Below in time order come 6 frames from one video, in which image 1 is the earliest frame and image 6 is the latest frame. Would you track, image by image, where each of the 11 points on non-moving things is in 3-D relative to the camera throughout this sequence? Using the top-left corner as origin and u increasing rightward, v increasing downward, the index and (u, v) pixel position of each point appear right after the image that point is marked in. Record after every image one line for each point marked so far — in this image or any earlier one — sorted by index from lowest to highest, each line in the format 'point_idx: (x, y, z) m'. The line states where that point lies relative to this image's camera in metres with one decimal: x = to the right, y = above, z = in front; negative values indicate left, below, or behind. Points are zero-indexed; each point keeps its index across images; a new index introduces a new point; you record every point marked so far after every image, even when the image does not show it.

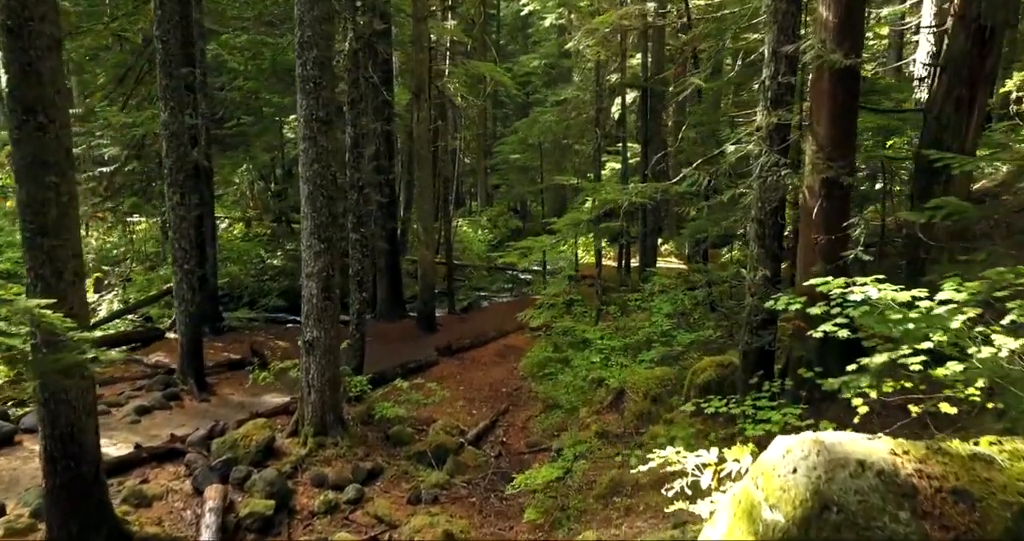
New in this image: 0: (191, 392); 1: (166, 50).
0: (-5.7, -2.2, +10.9) m
1: (-5.8, +3.7, +10.2) m
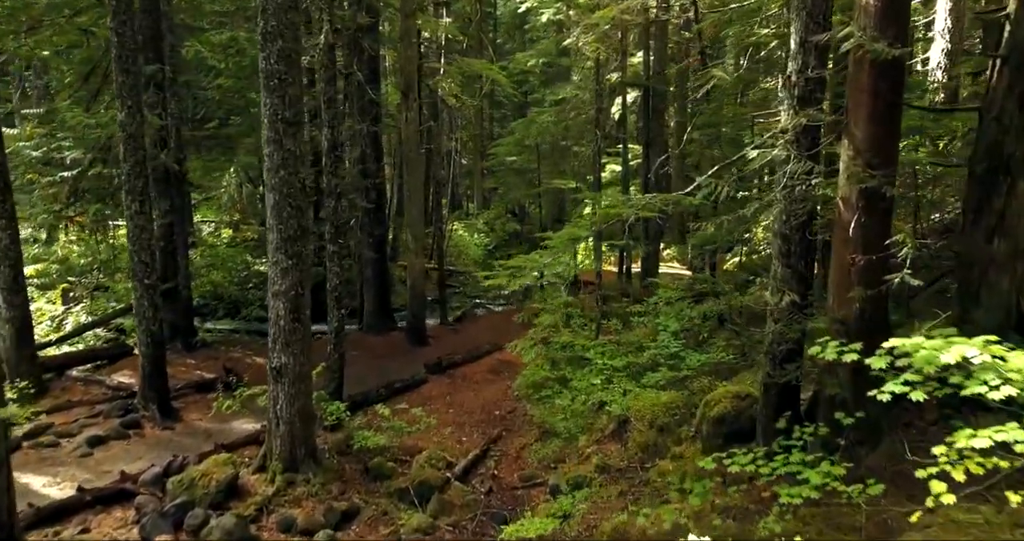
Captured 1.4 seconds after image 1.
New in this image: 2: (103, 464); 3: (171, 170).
0: (-5.8, -2.4, +10.0) m
1: (-5.9, +3.4, +9.3) m
2: (-5.7, -2.7, +8.6) m
3: (-6.9, +2.0, +12.6) m
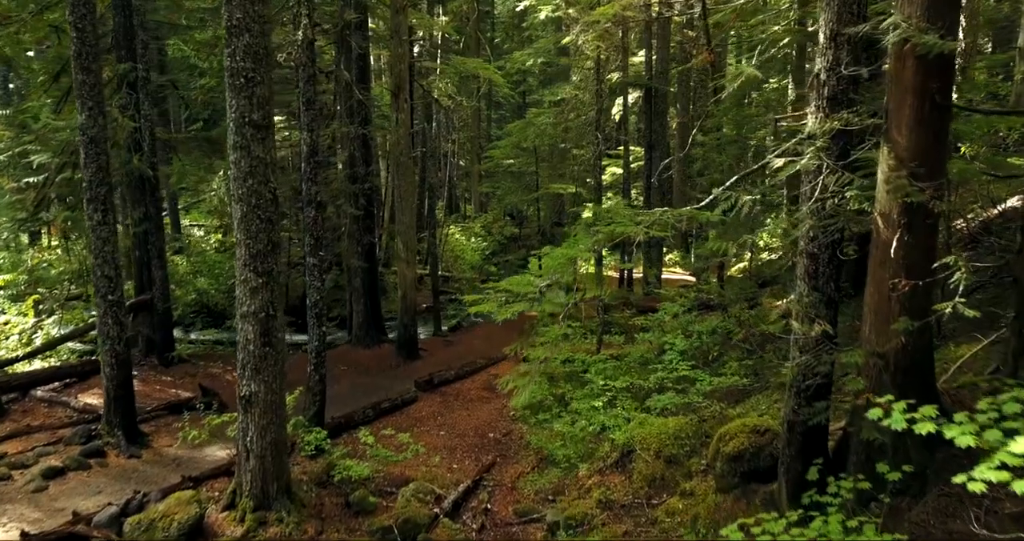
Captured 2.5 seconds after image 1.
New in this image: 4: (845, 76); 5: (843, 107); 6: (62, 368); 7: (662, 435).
0: (-5.9, -2.6, +9.2) m
1: (-6.0, +3.2, +8.5) m
2: (-5.8, -2.9, +7.8) m
3: (-7.0, +1.8, +11.8) m
4: (+2.9, +1.7, +5.4) m
5: (+2.9, +1.4, +5.5) m
6: (-8.4, -1.8, +11.5) m
7: (+2.0, -2.2, +8.4) m
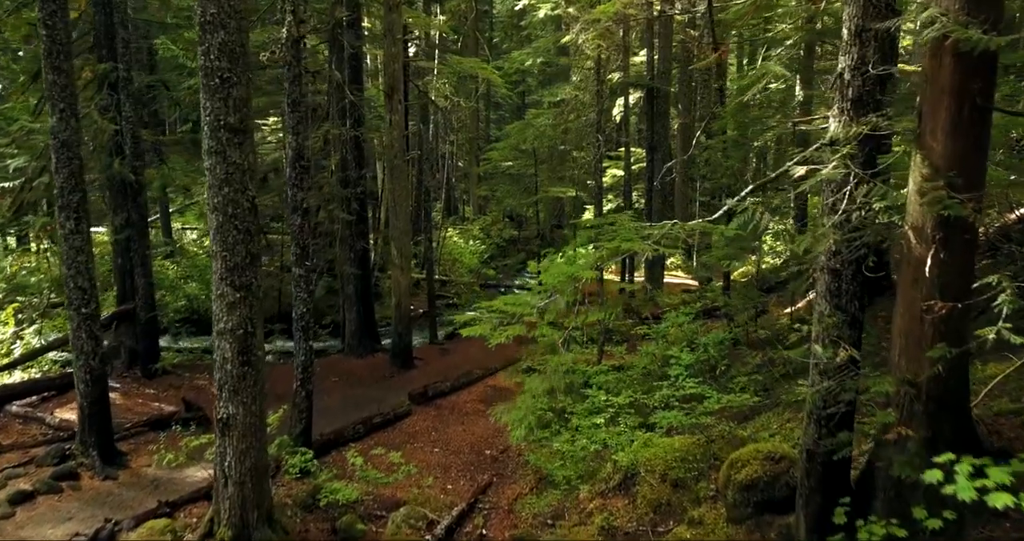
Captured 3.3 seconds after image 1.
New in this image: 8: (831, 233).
0: (-5.9, -2.8, +8.7) m
1: (-6.0, +3.0, +8.0) m
2: (-5.8, -3.1, +7.3) m
3: (-7.1, +1.7, +11.3) m
4: (+2.9, +1.6, +4.9) m
5: (+2.9, +1.3, +5.0) m
6: (-8.4, -2.0, +11.0) m
7: (+2.0, -2.4, +8.0) m
8: (+2.5, +0.3, +4.8) m
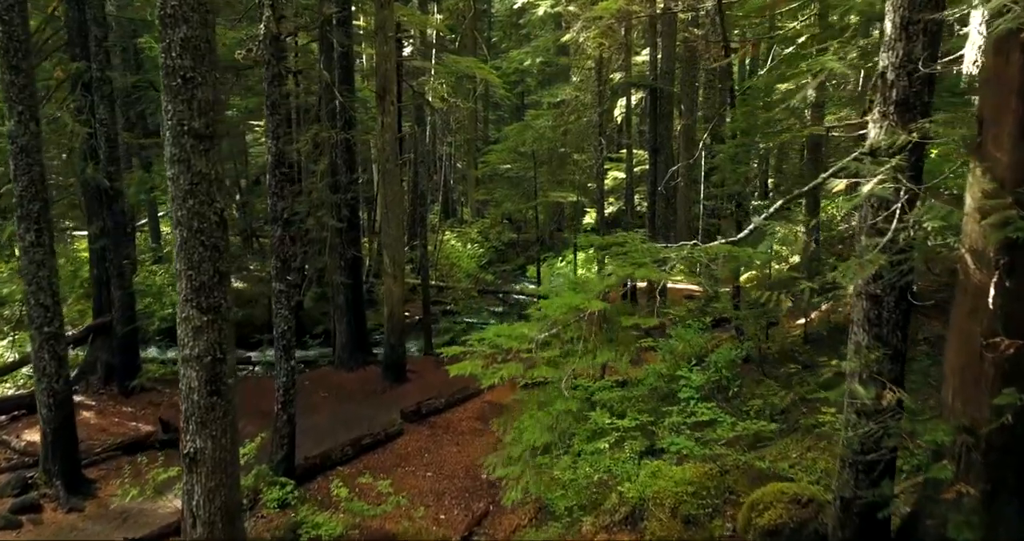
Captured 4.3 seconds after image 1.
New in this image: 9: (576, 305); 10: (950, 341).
0: (-5.9, -3.0, +8.1) m
1: (-6.0, +2.8, +7.4) m
2: (-5.8, -3.3, +6.7) m
3: (-7.1, +1.5, +10.7) m
4: (+2.9, +1.4, +4.3) m
5: (+2.9, +1.1, +4.3) m
6: (-8.5, -2.2, +10.4) m
7: (+2.0, -2.6, +7.3) m
8: (+2.5, +0.1, +4.2) m
9: (+0.7, -0.3, +6.7) m
10: (+3.0, -0.5, +4.3) m
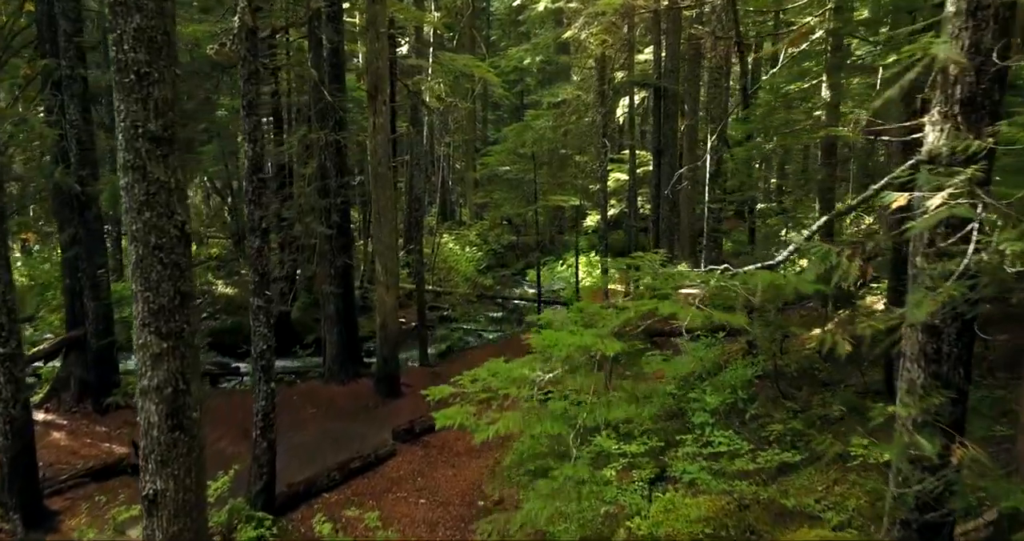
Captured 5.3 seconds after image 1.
0: (-6.0, -3.1, +7.4) m
1: (-6.1, +2.7, +6.7) m
2: (-5.9, -3.4, +6.0) m
3: (-7.1, +1.3, +10.0) m
4: (+2.8, +1.2, +3.6) m
5: (+2.8, +0.9, +3.7) m
6: (-8.5, -2.3, +9.7) m
7: (+1.9, -2.8, +6.7) m
8: (+2.5, -0.1, +3.5) m
9: (+0.7, -0.5, +6.1) m
10: (+3.0, -0.7, +3.6) m
